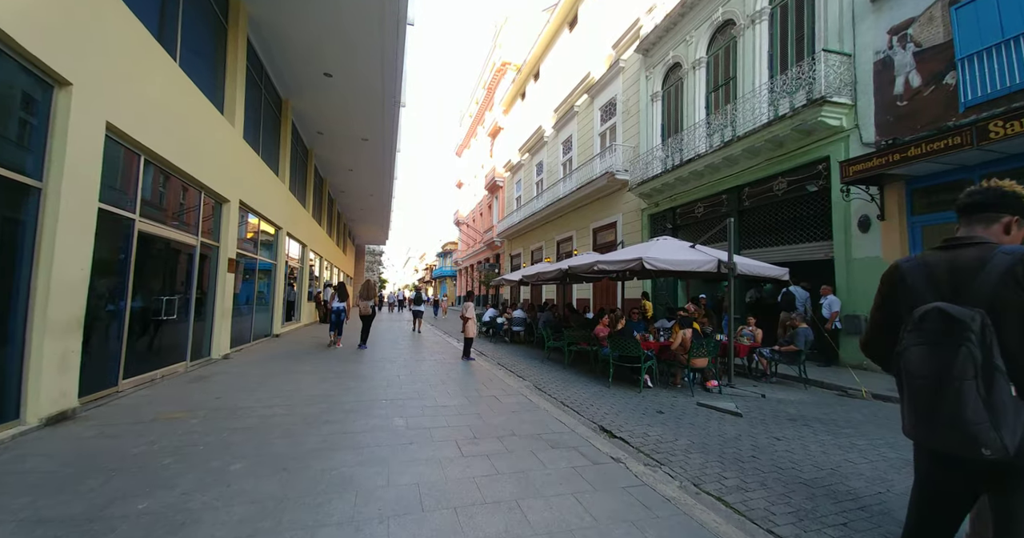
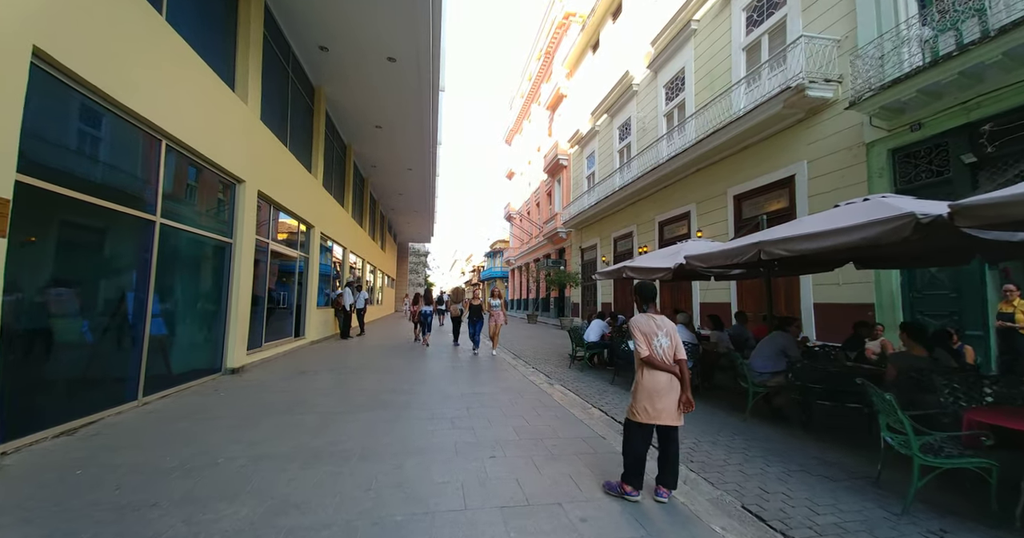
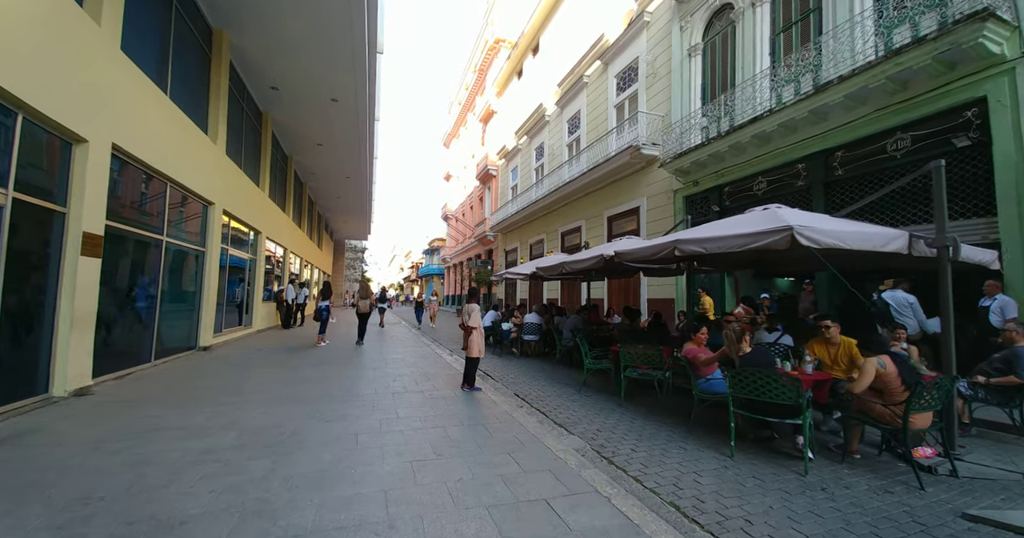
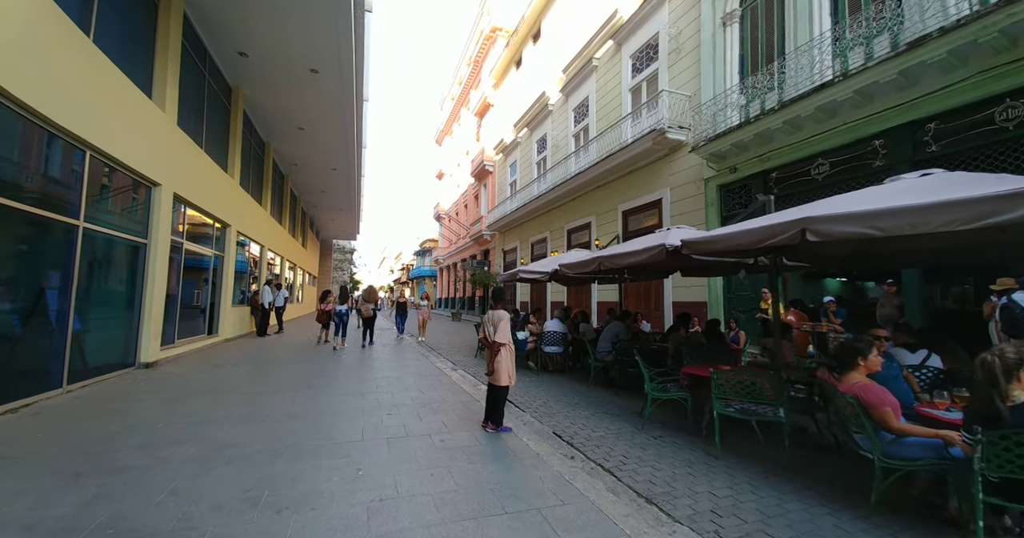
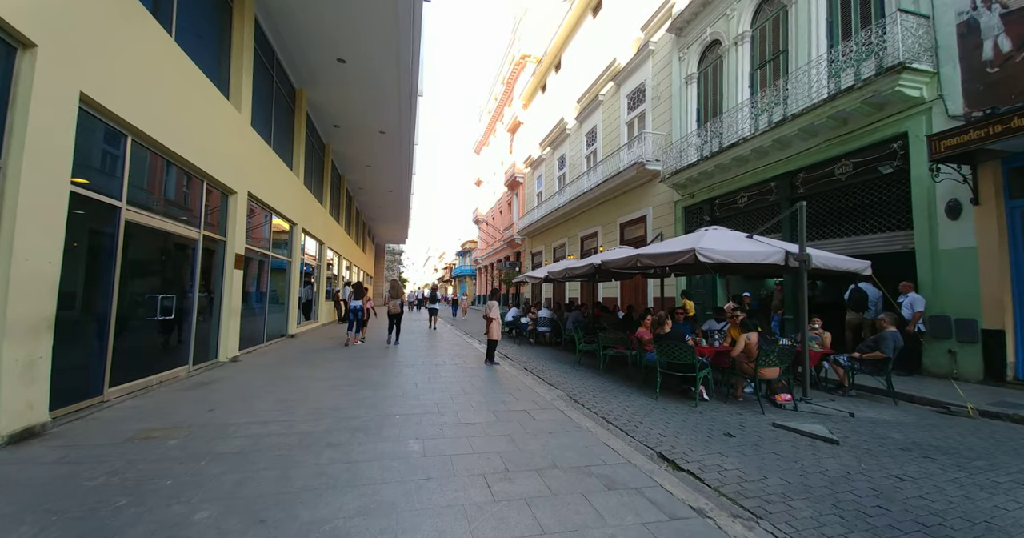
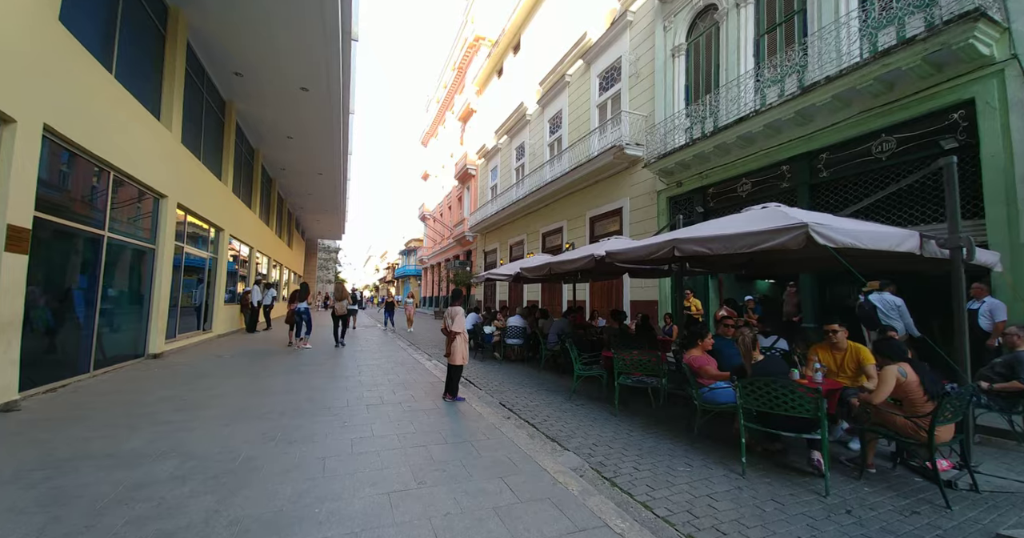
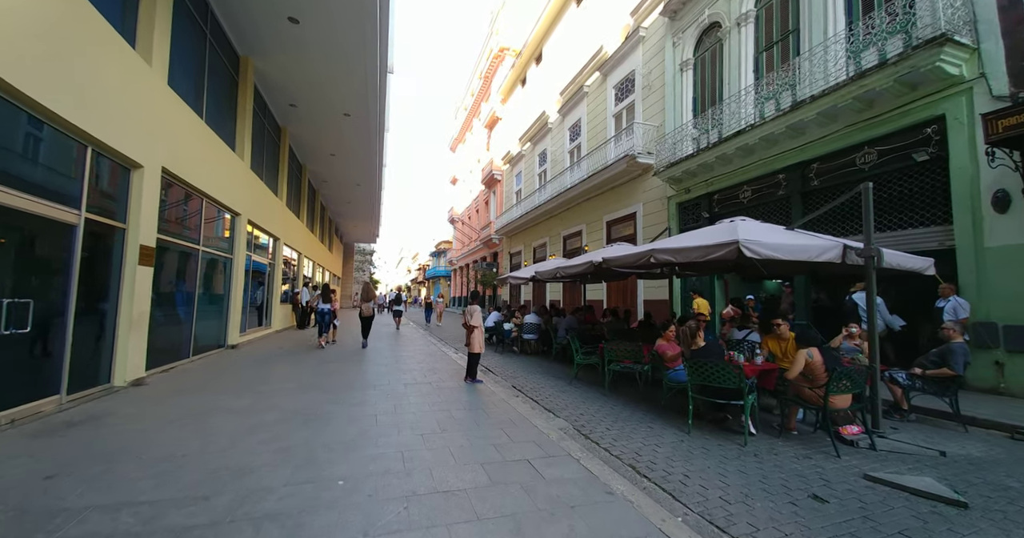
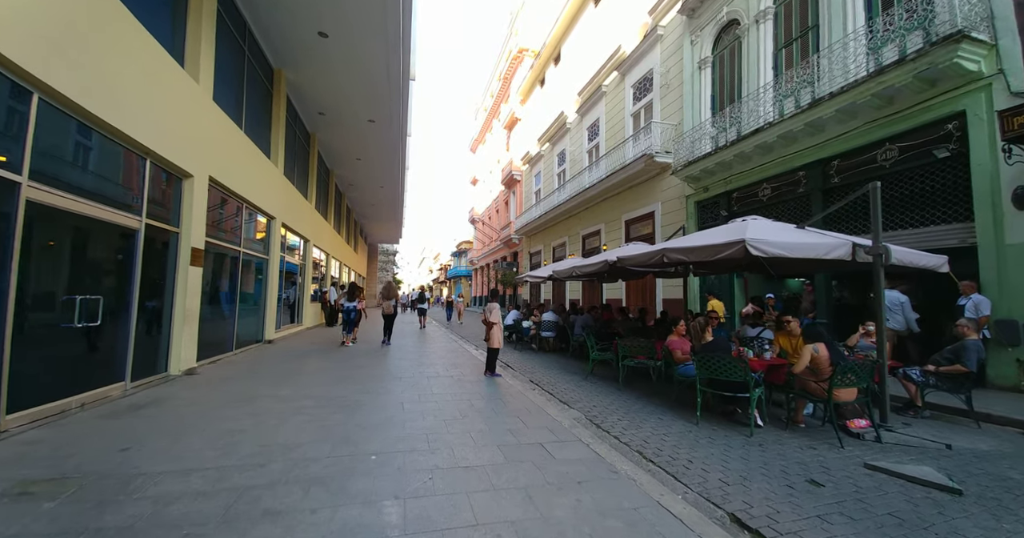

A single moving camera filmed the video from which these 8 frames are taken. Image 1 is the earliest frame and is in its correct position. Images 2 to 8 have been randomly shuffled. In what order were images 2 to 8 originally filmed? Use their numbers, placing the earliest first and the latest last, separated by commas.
5, 8, 7, 3, 6, 4, 2
